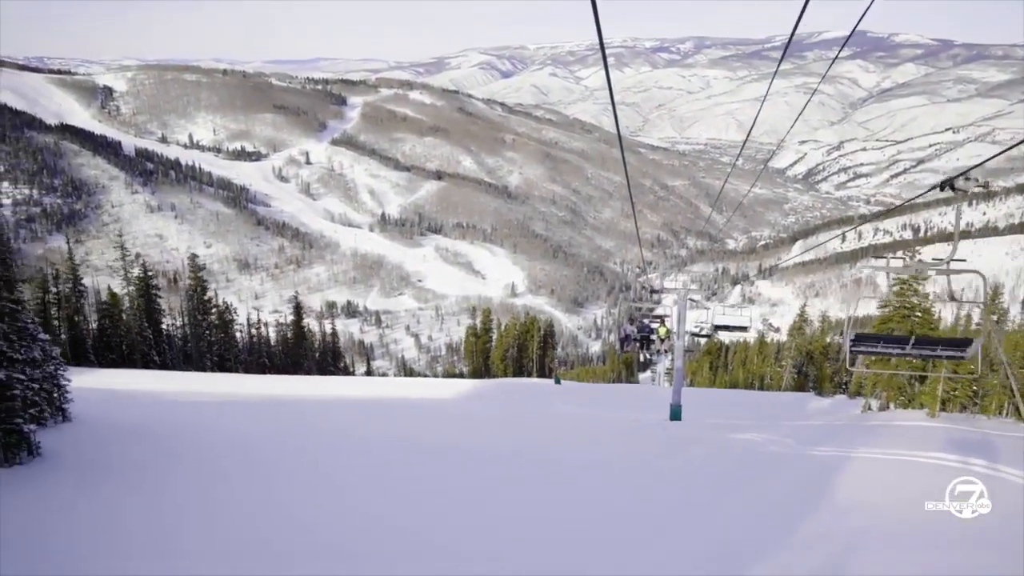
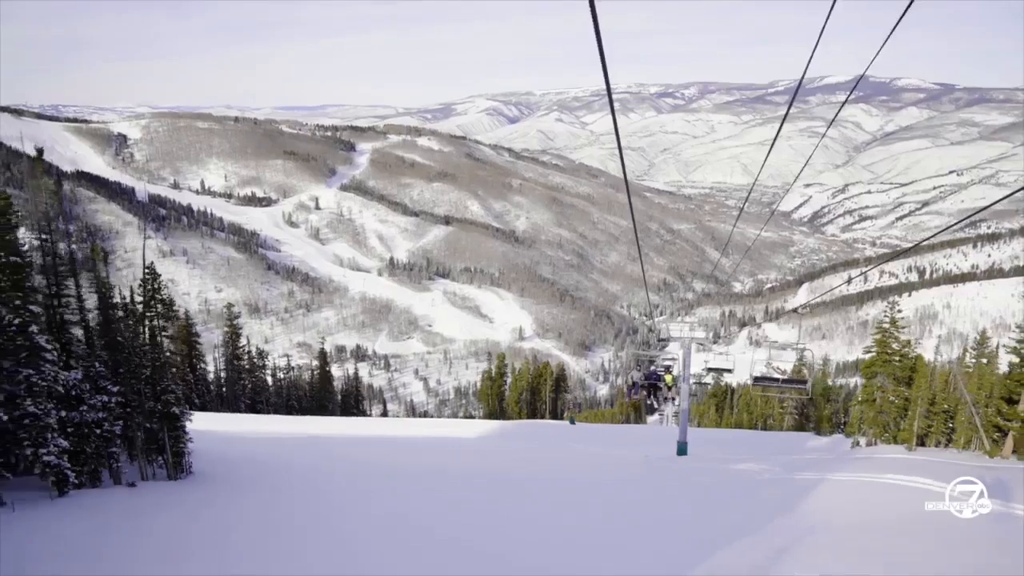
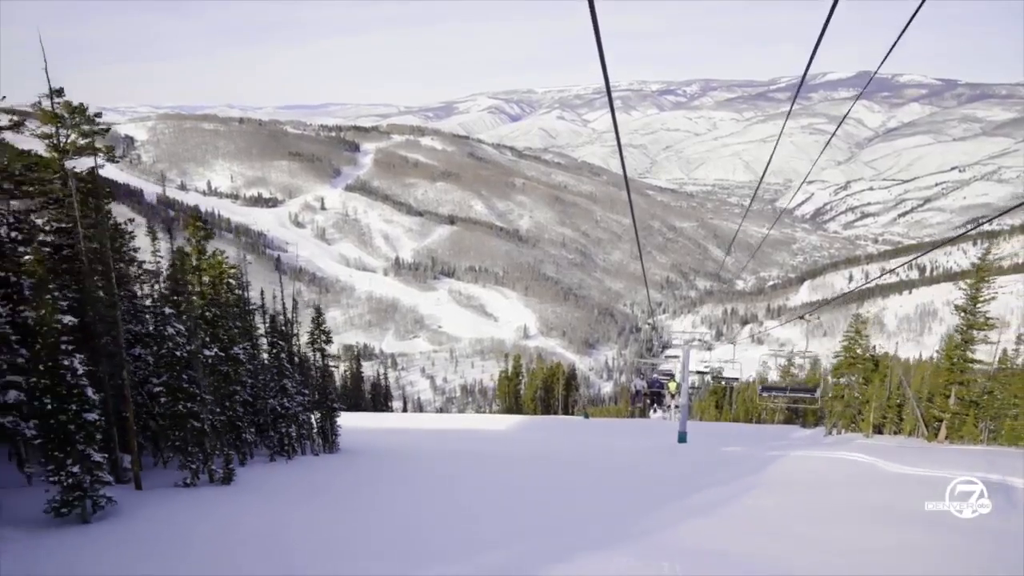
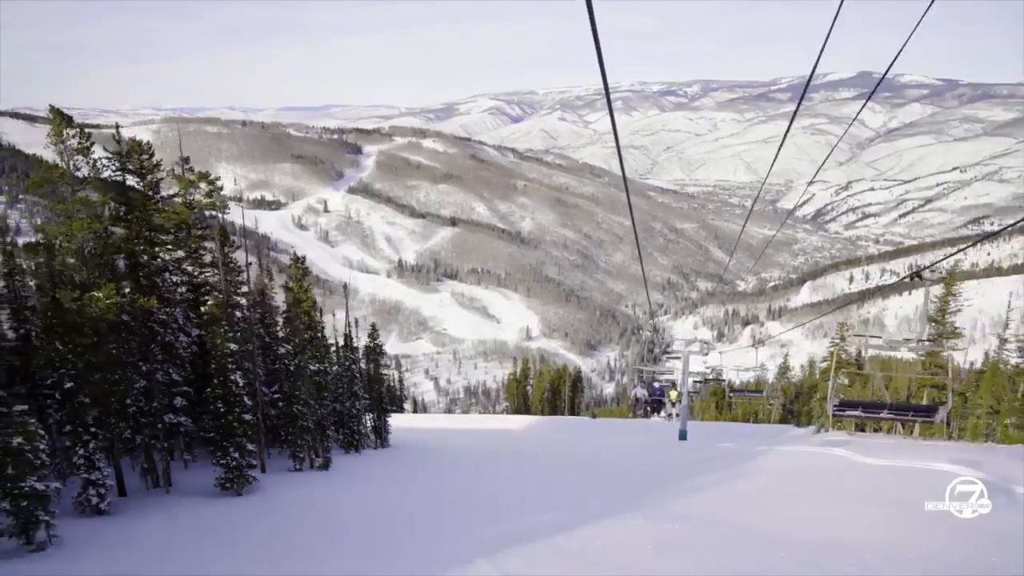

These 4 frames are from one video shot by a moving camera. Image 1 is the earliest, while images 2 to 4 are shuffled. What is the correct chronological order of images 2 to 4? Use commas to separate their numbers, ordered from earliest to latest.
2, 3, 4
